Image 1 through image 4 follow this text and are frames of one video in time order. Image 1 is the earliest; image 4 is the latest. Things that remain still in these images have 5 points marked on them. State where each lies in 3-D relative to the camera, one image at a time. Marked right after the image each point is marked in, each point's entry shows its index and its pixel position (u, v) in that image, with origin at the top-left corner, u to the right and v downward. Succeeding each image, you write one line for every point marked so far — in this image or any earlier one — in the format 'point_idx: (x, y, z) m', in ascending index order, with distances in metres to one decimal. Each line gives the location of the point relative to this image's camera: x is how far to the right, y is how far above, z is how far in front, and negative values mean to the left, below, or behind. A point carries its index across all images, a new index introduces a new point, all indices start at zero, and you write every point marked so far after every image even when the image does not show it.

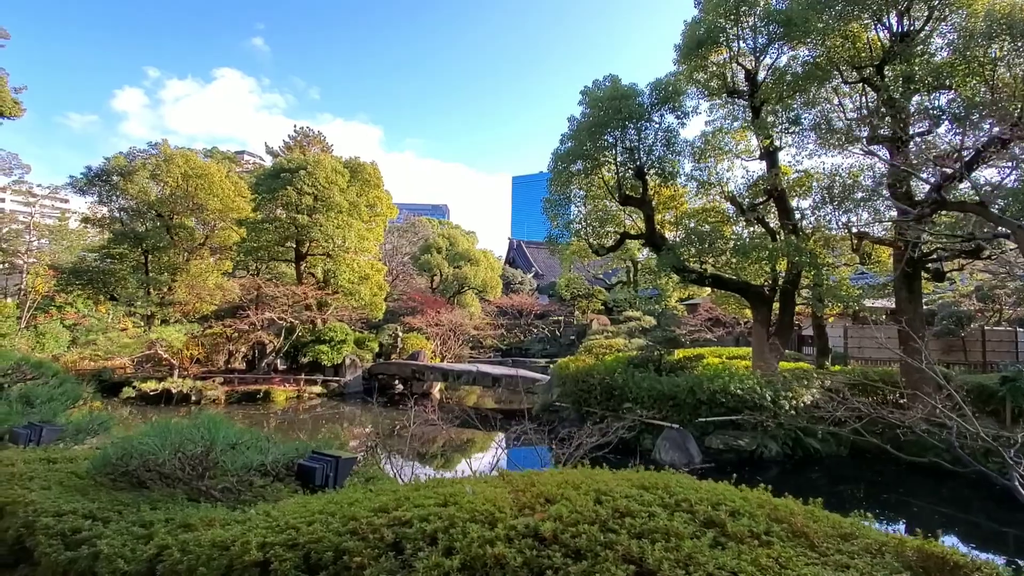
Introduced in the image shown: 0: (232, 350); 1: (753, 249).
0: (-5.3, -1.2, +10.3) m
1: (+2.6, +0.4, +5.9) m
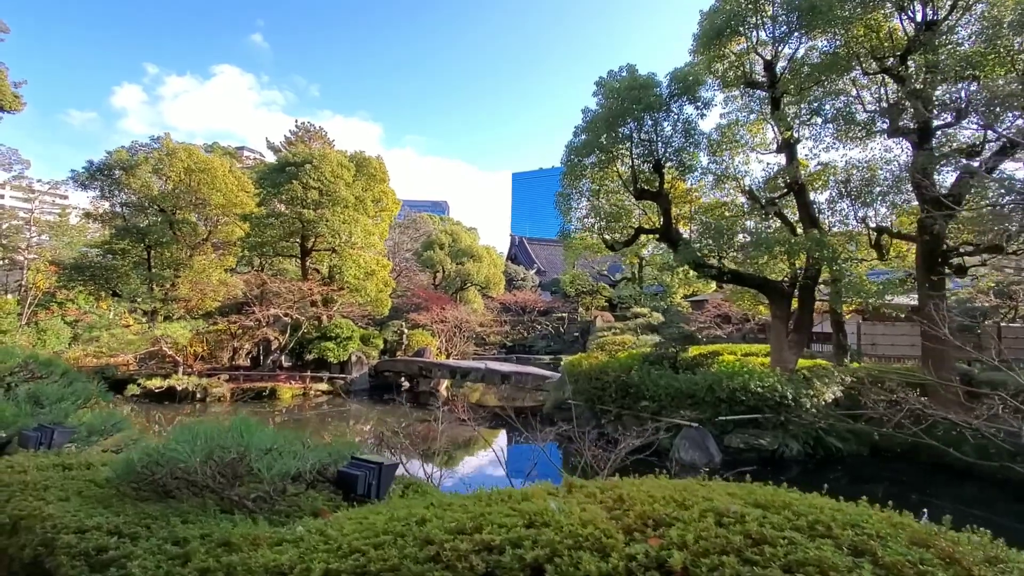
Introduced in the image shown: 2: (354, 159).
0: (-5.2, -1.1, +10.2) m
1: (+2.8, +0.5, +5.8) m
2: (-3.0, +2.4, +10.3) m
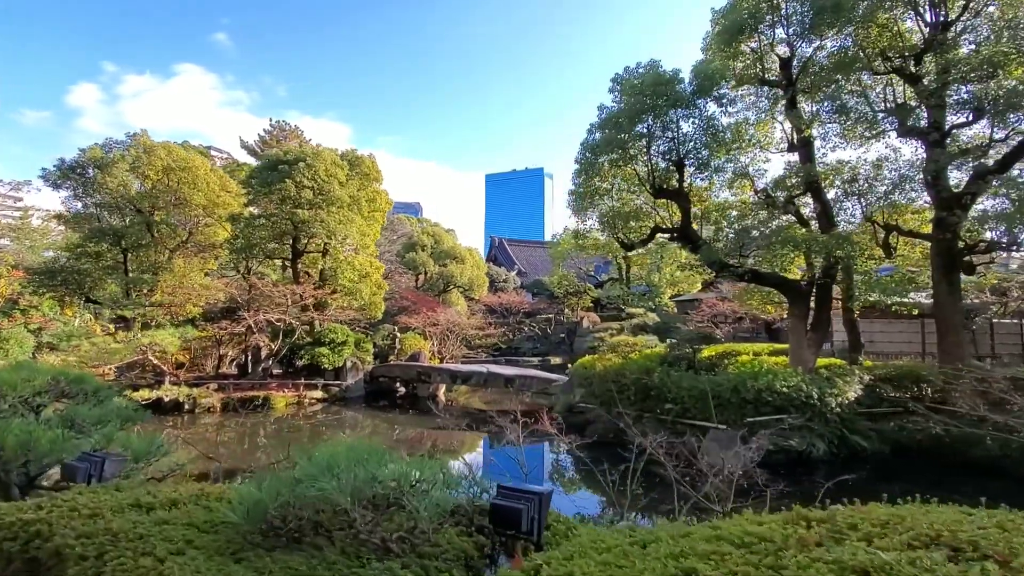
0: (-5.2, -1.2, +9.7) m
1: (+3.0, +0.5, +5.7) m
2: (-3.0, +2.4, +10.0) m
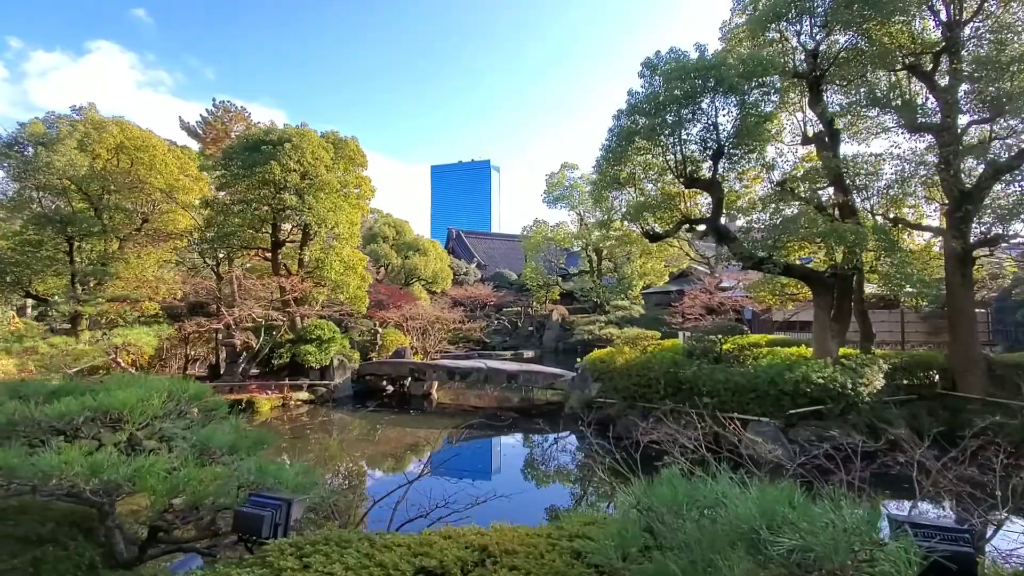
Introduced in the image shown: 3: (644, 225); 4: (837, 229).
0: (-5.2, -1.1, +8.8) m
1: (+3.3, +0.6, +5.7) m
2: (-3.1, +2.5, +9.3) m
3: (+1.5, +0.7, +6.4) m
4: (+3.3, +0.6, +5.7) m
